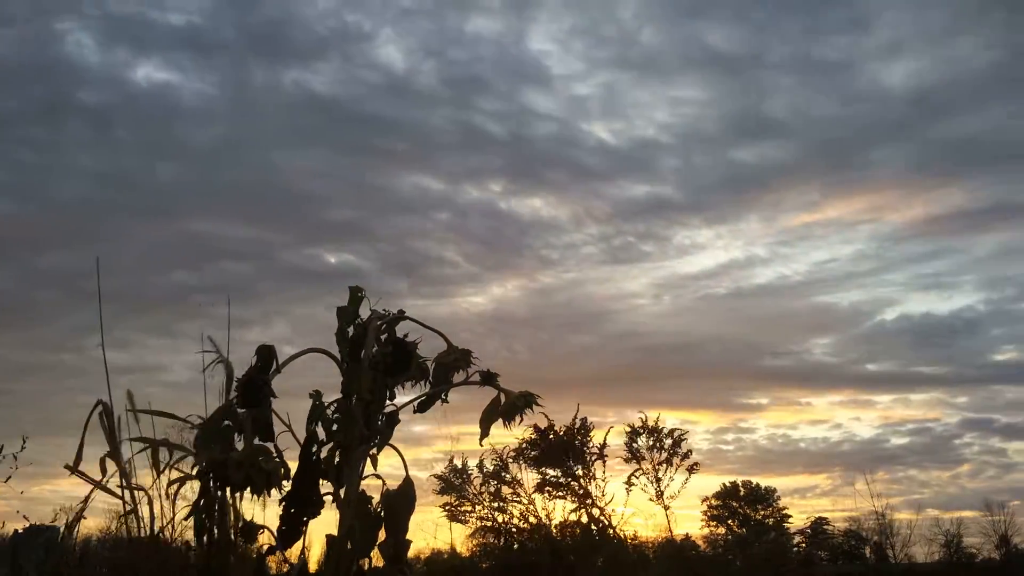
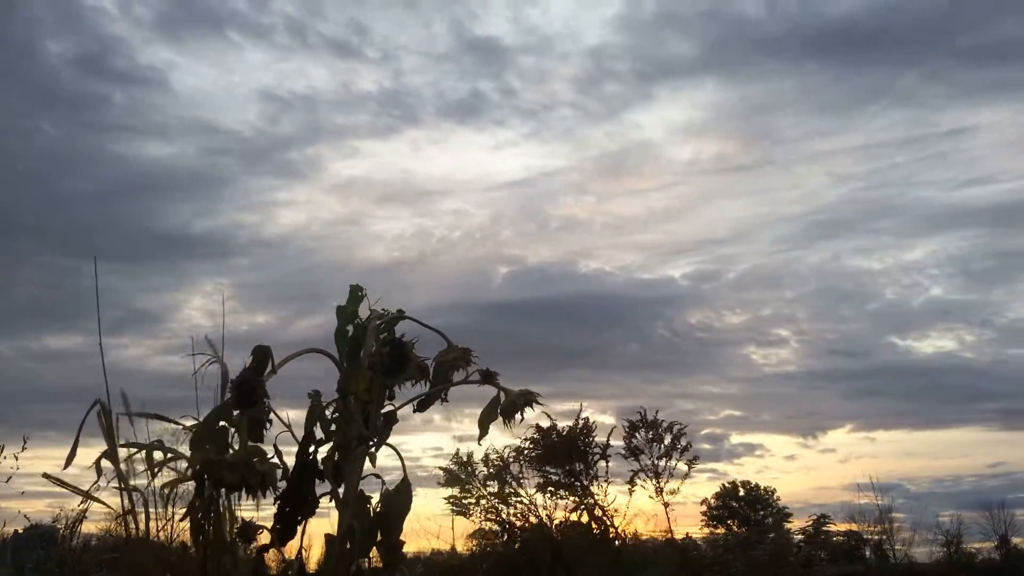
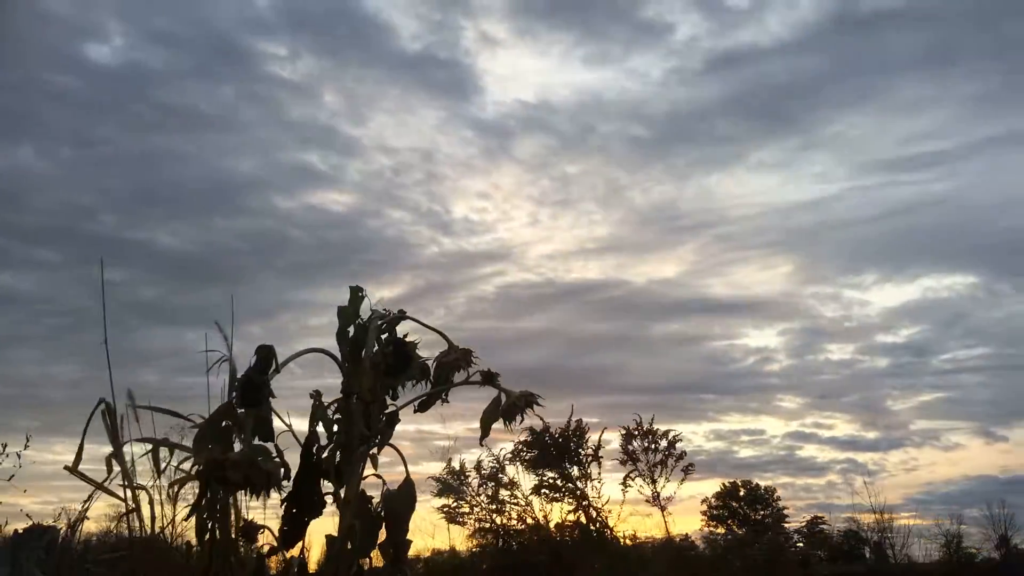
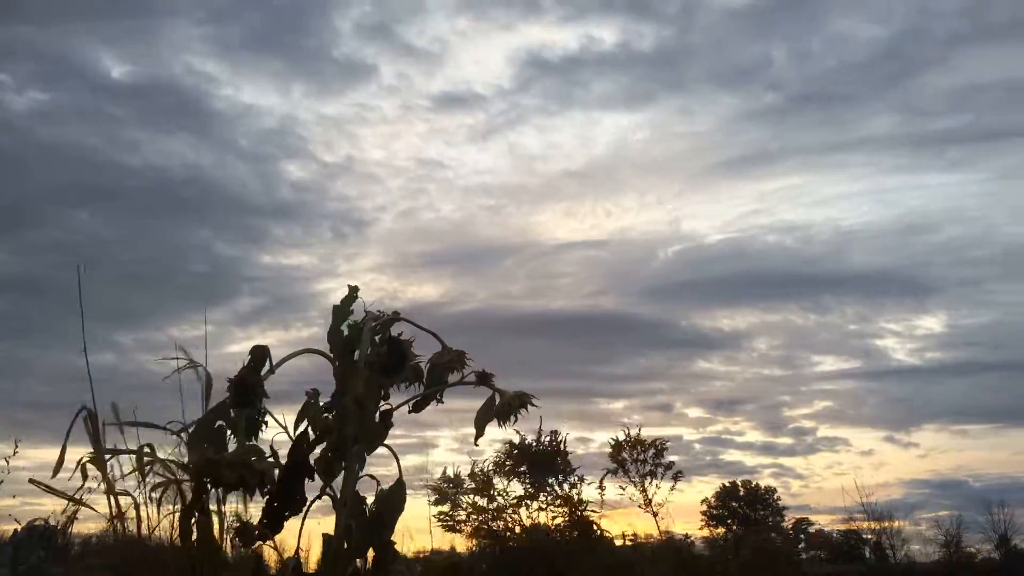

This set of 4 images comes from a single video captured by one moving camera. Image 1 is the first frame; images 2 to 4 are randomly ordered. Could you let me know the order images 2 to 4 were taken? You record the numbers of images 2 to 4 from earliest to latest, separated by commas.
3, 4, 2
